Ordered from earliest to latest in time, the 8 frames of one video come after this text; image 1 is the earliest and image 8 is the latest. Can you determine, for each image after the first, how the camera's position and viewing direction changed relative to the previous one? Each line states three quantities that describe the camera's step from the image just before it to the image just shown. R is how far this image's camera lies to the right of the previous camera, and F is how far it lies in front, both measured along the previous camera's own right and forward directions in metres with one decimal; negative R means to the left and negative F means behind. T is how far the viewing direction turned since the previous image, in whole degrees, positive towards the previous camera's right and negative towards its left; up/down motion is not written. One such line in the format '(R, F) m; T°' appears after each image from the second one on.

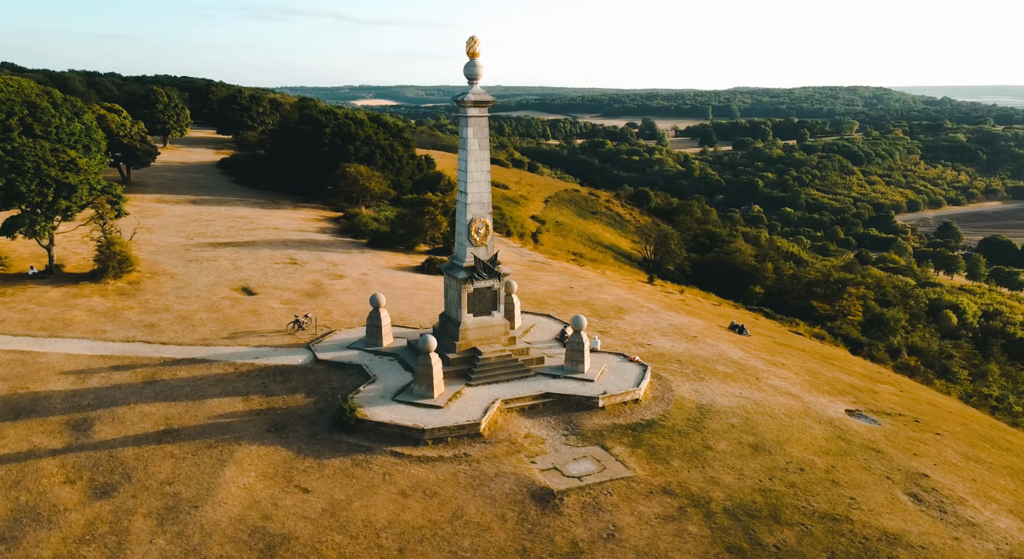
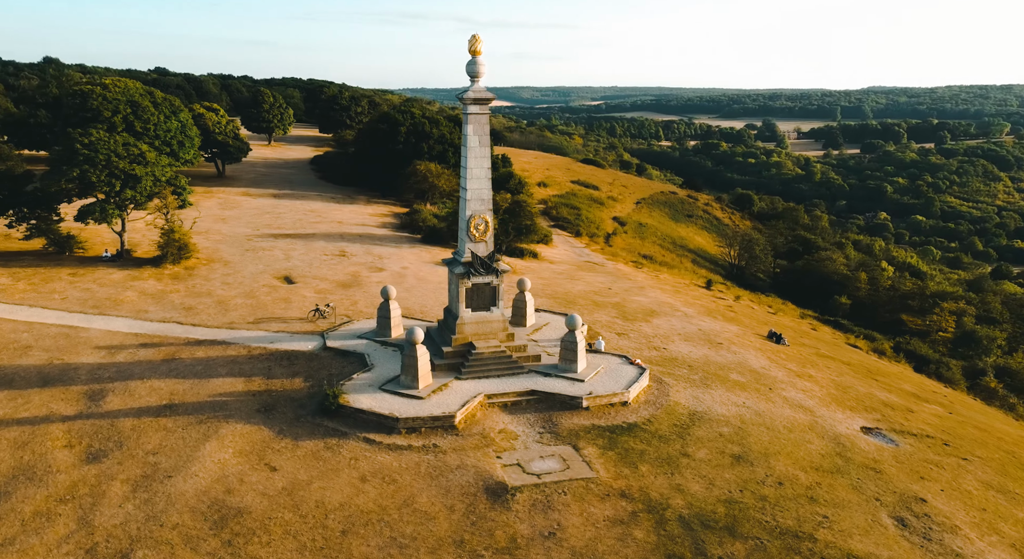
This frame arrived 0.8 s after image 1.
(+2.9, +0.2) m; -7°
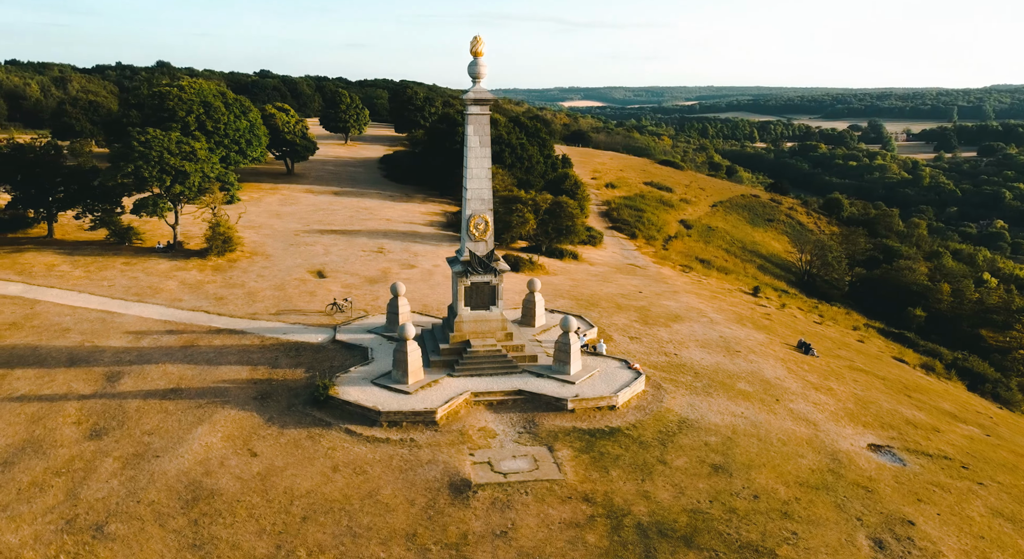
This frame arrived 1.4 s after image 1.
(+2.3, +0.1) m; -6°
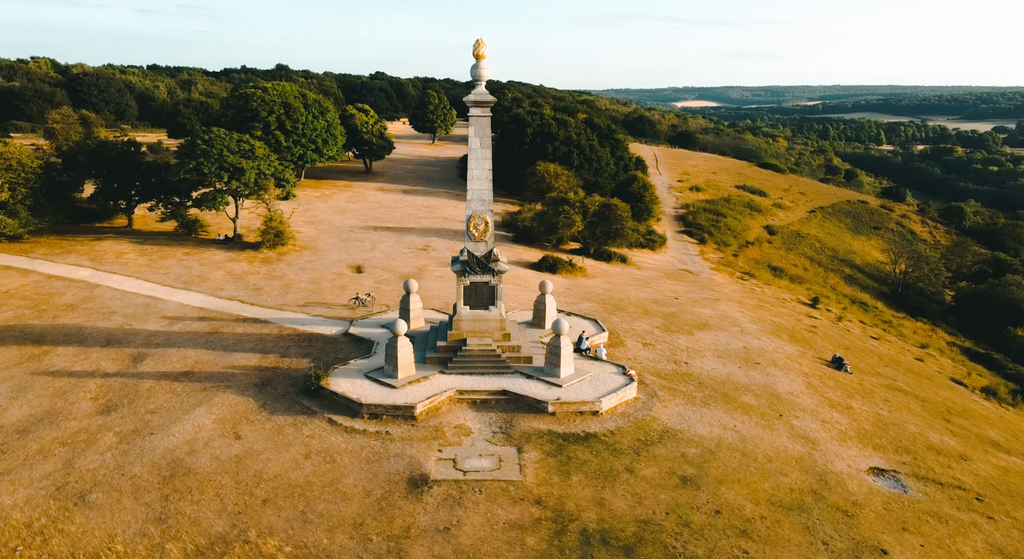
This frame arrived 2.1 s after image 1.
(+2.8, +0.1) m; -7°
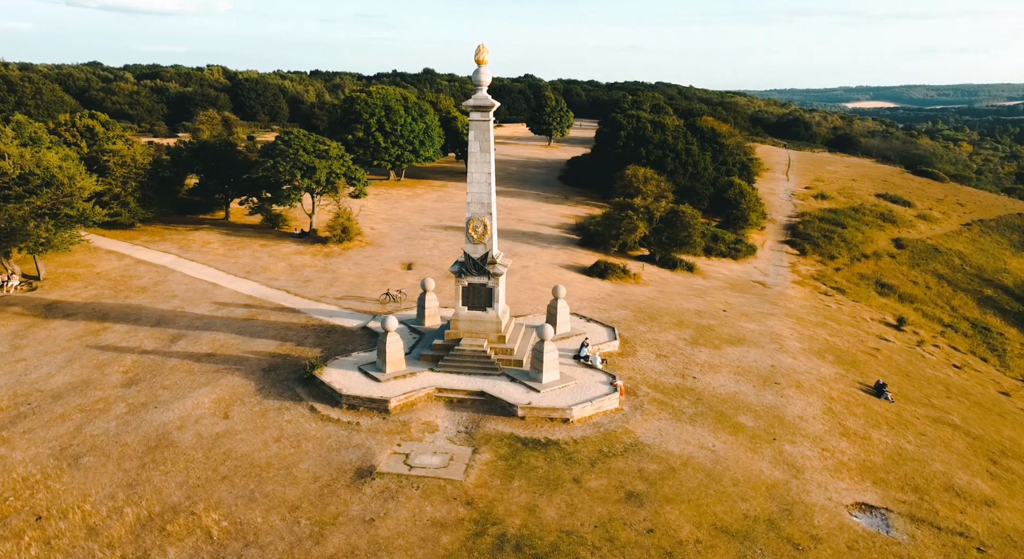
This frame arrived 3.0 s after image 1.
(+3.9, +0.2) m; -10°
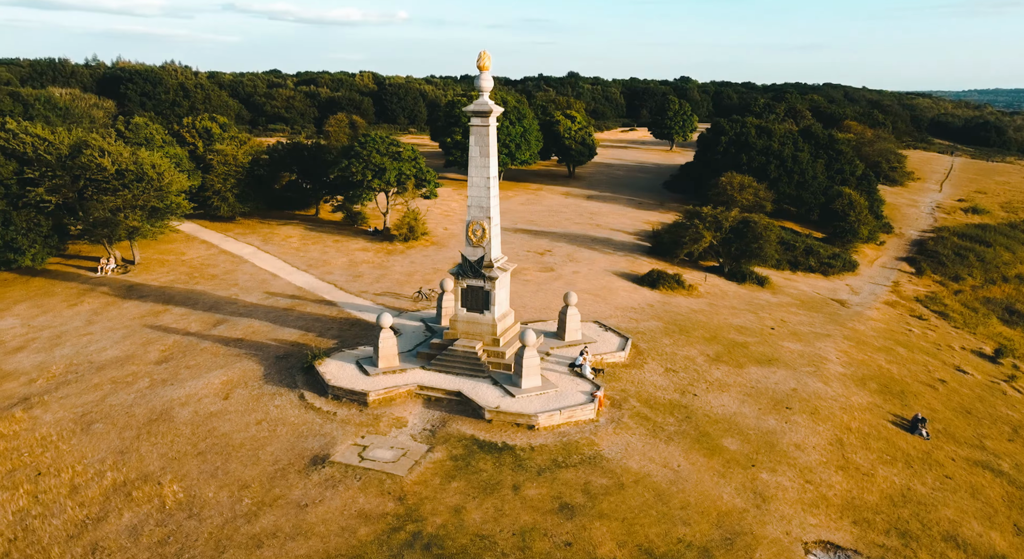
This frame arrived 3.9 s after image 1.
(+4.1, +0.2) m; -10°
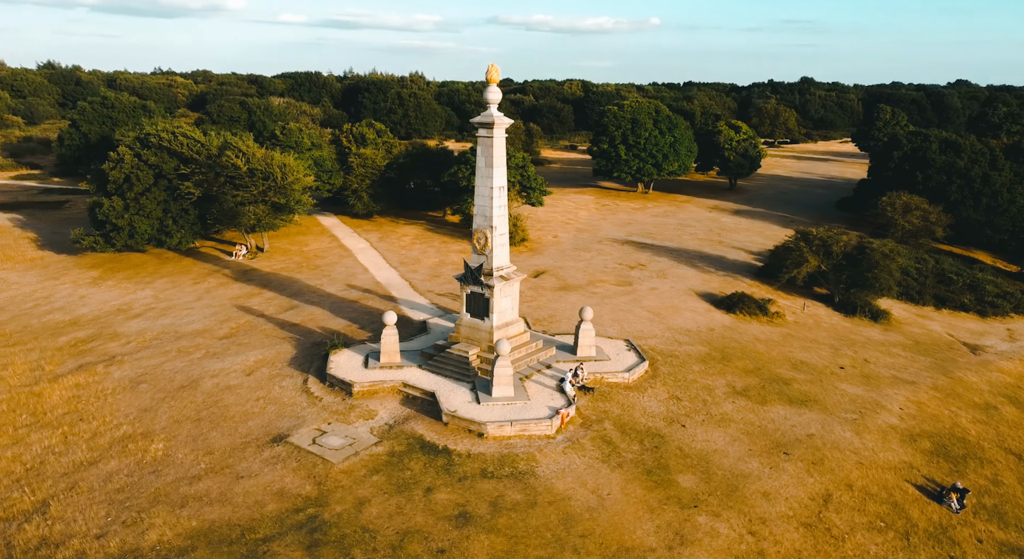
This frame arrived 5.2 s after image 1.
(+6.2, +0.3) m; -15°
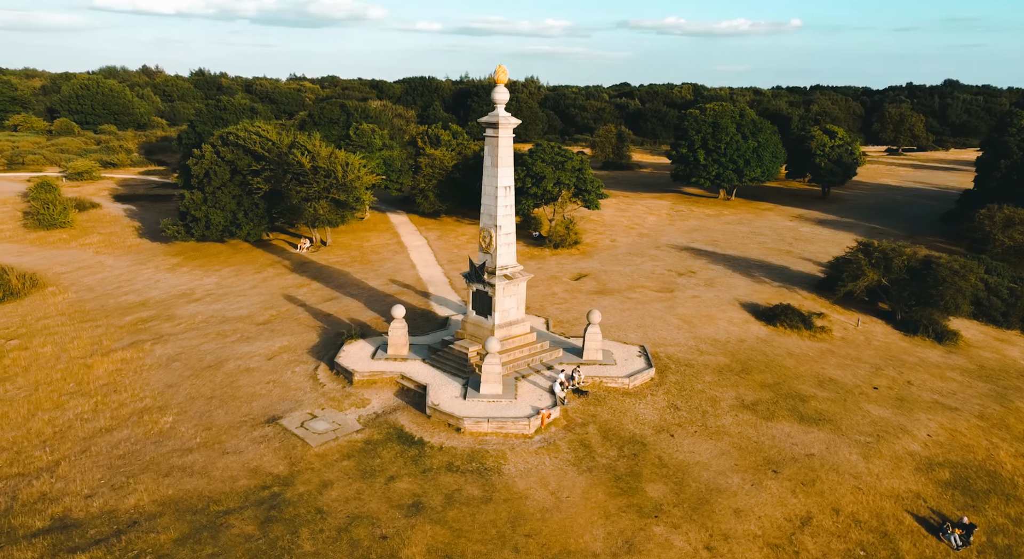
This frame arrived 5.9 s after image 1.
(+3.3, -0.1) m; -8°
